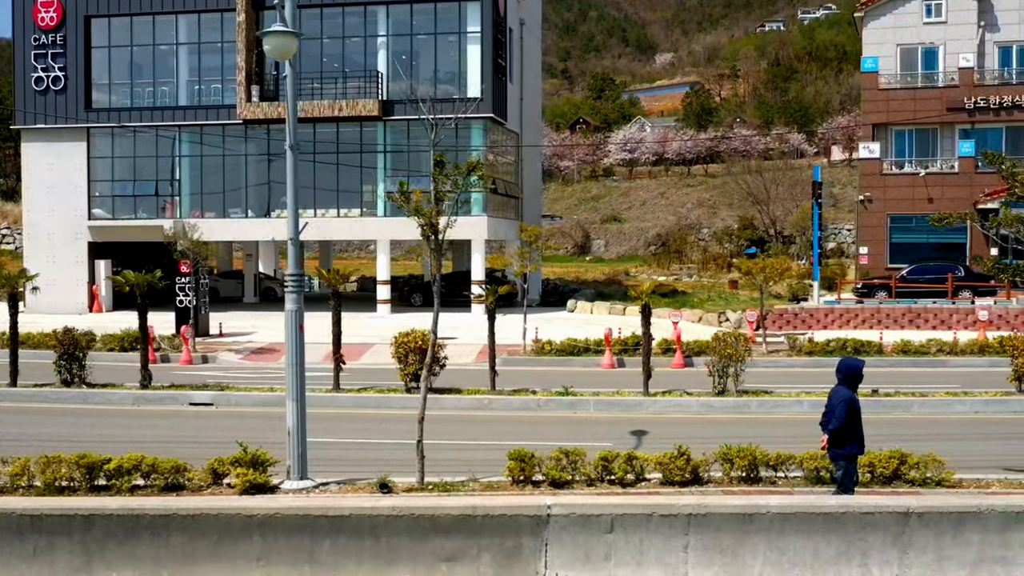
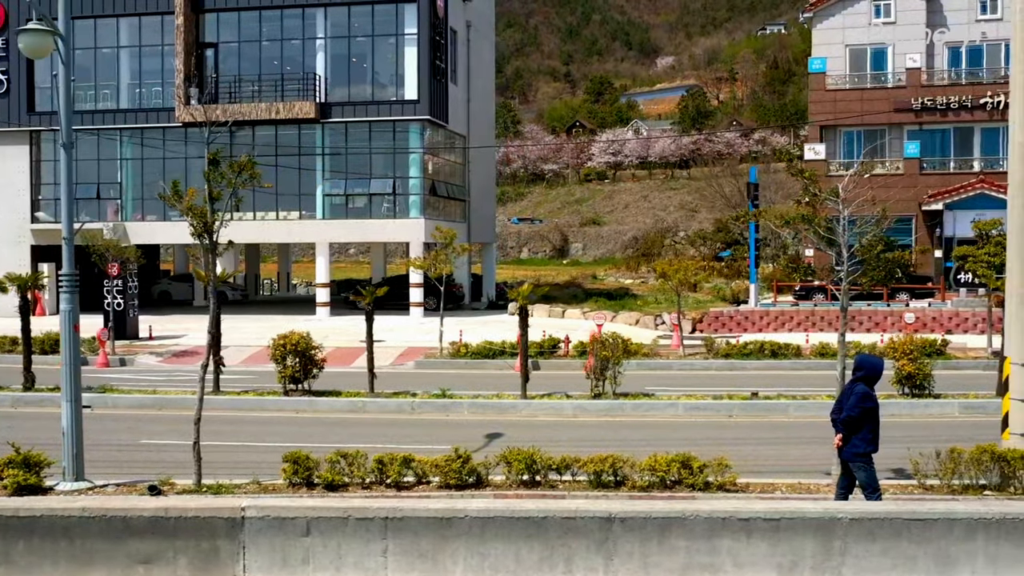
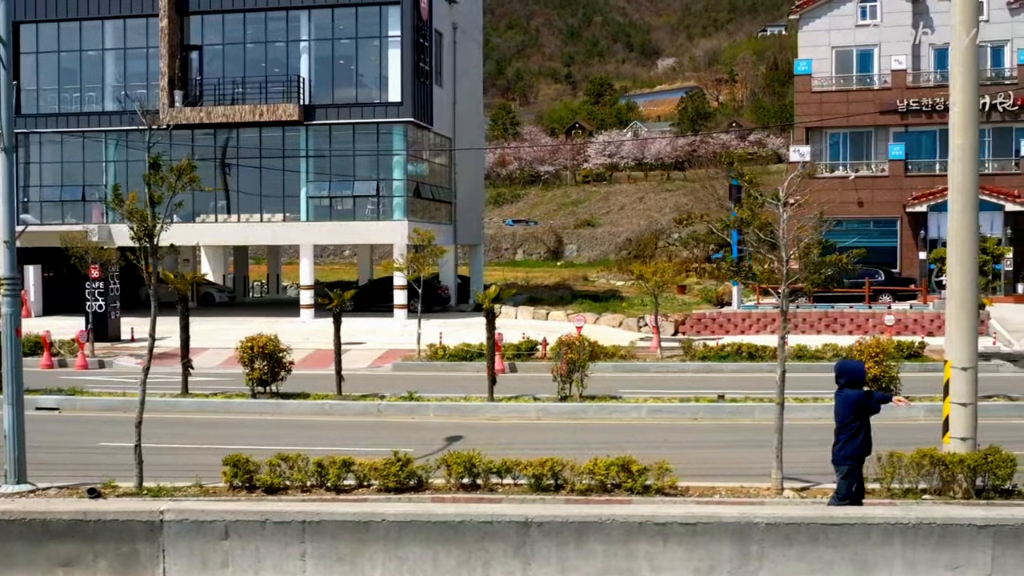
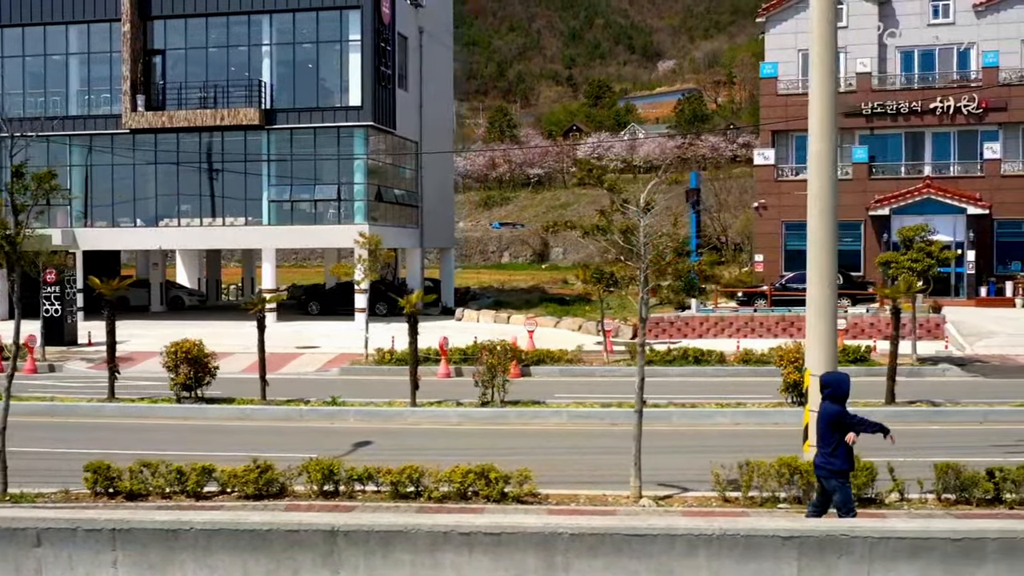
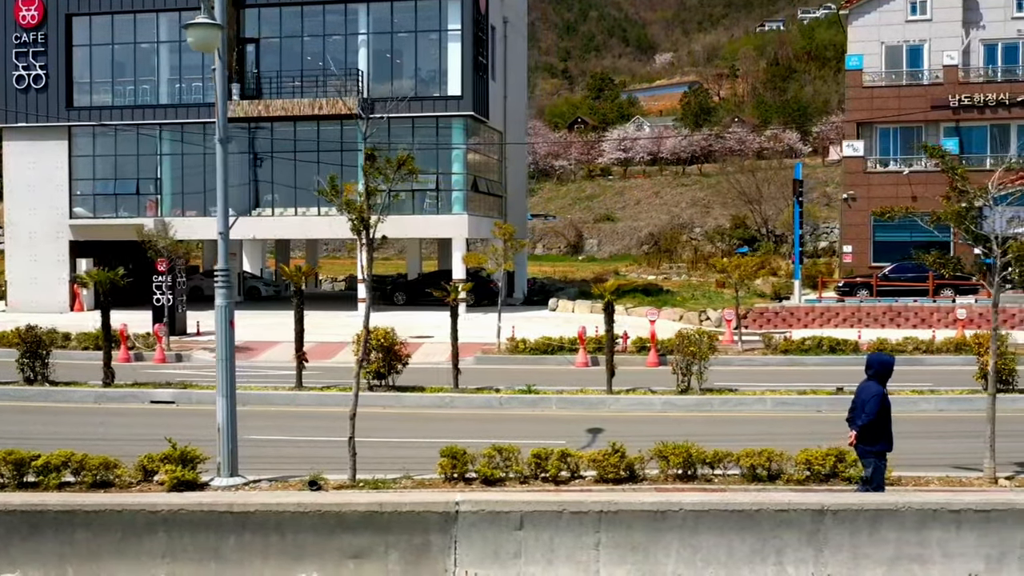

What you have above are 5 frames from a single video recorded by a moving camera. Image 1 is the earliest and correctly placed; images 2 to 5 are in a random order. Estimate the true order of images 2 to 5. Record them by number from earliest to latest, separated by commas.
5, 2, 3, 4
